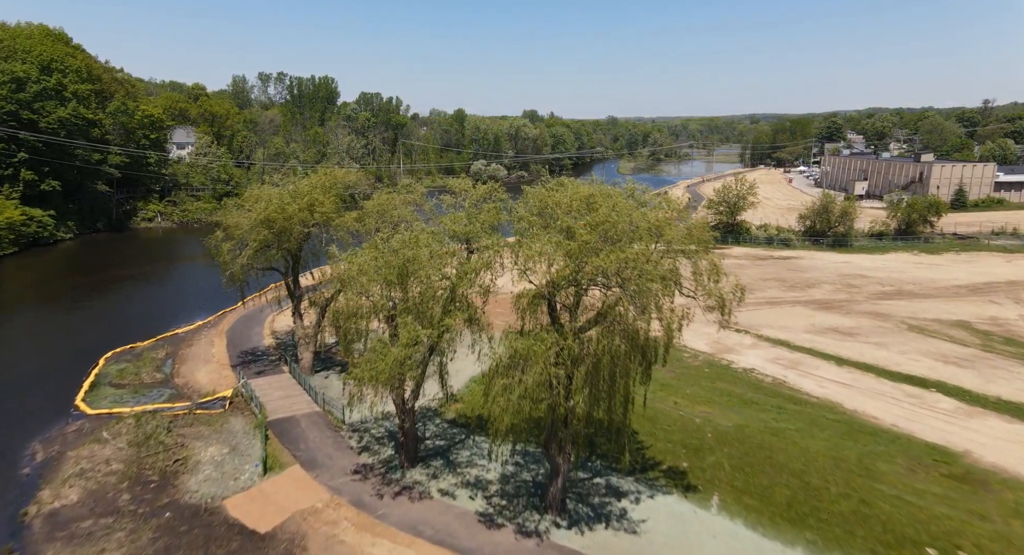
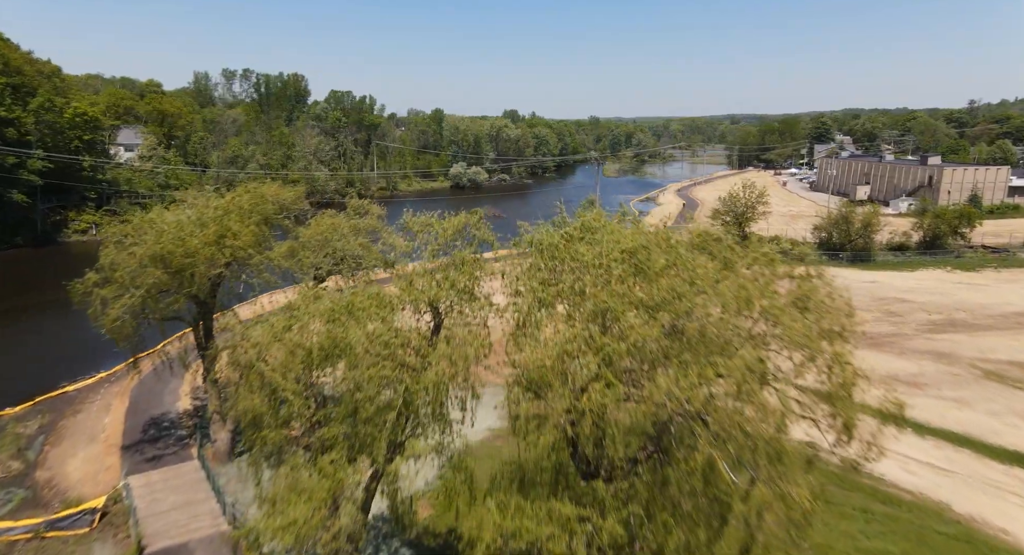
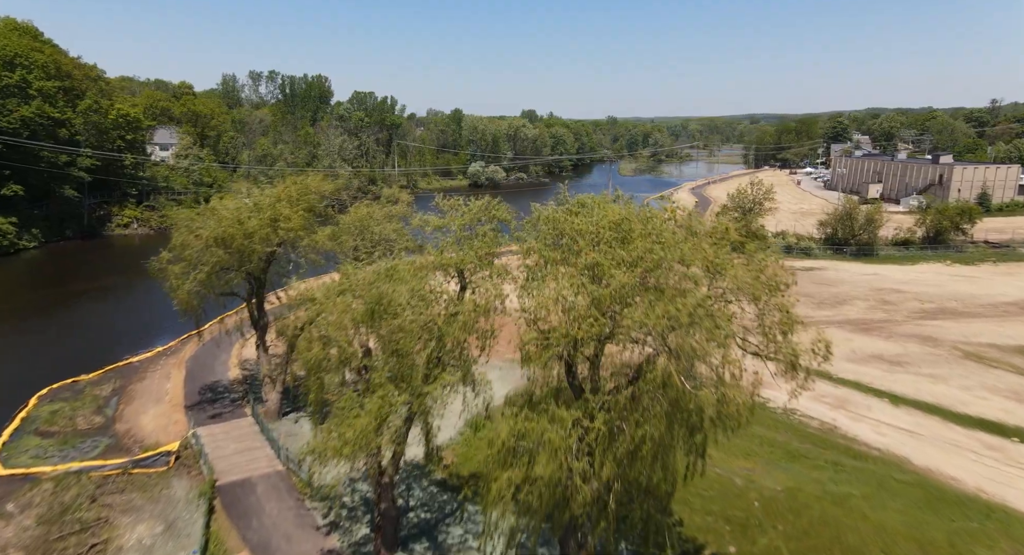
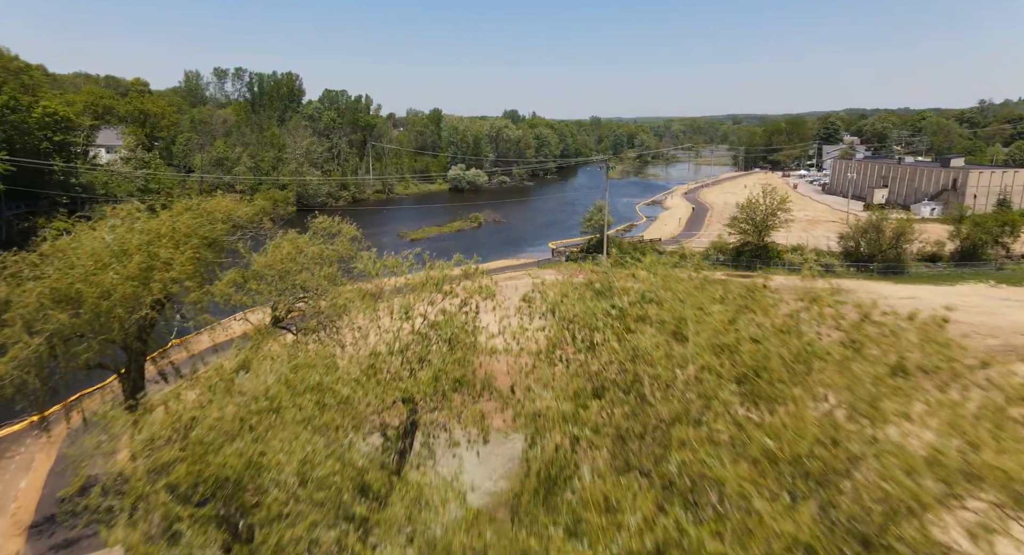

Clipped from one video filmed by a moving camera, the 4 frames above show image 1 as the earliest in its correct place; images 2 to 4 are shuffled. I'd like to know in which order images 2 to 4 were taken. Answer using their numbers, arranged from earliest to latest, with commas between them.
3, 2, 4
